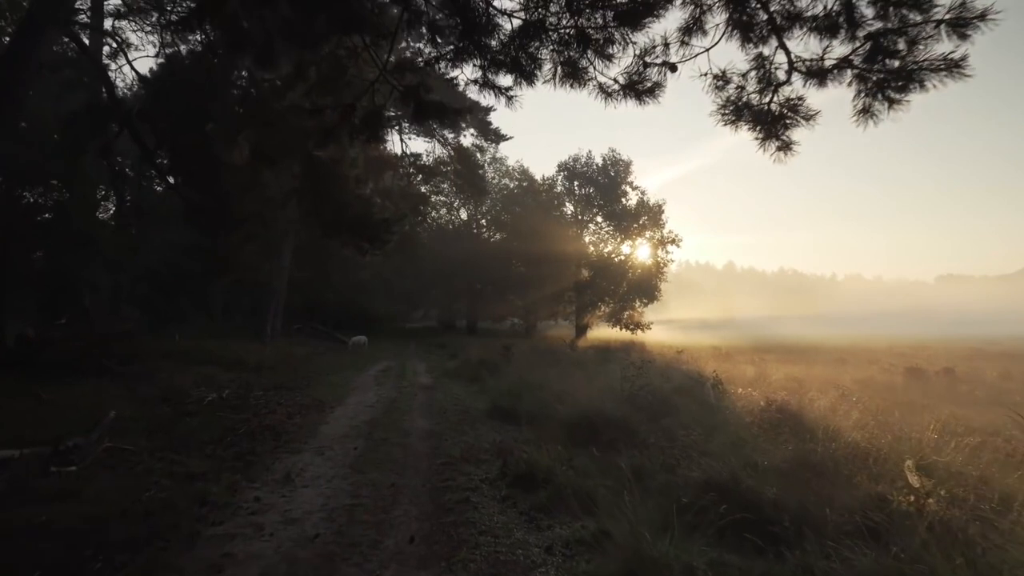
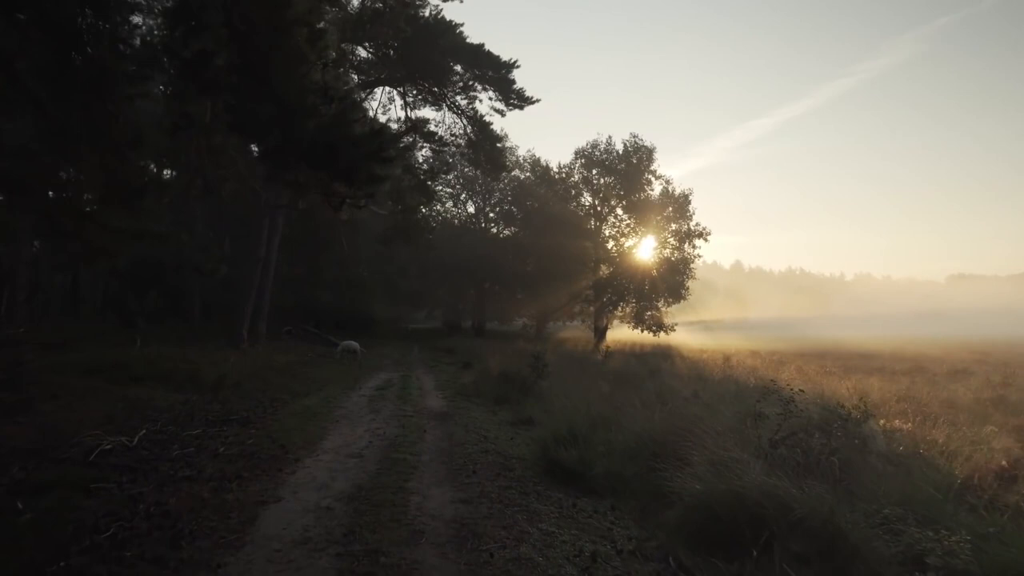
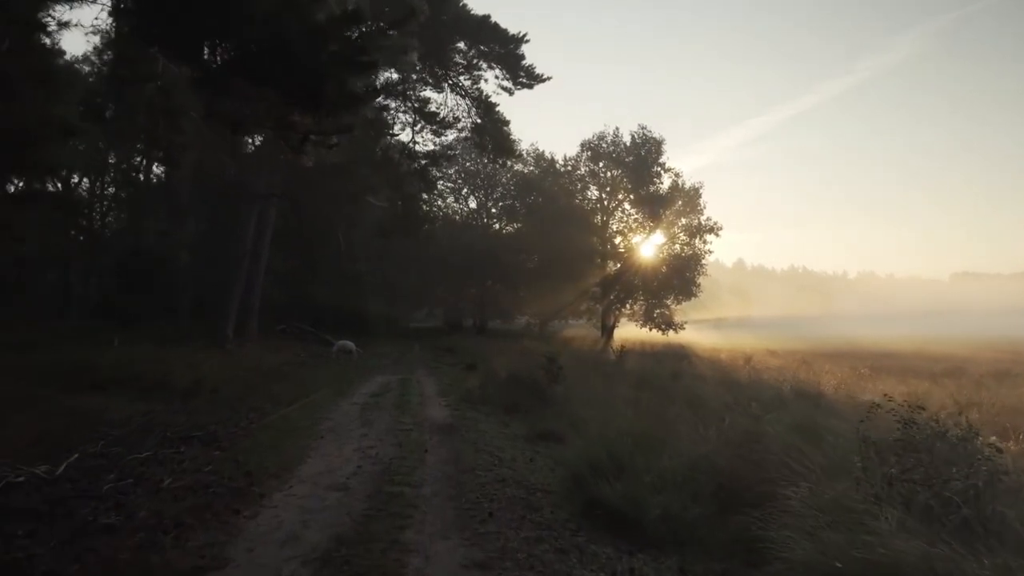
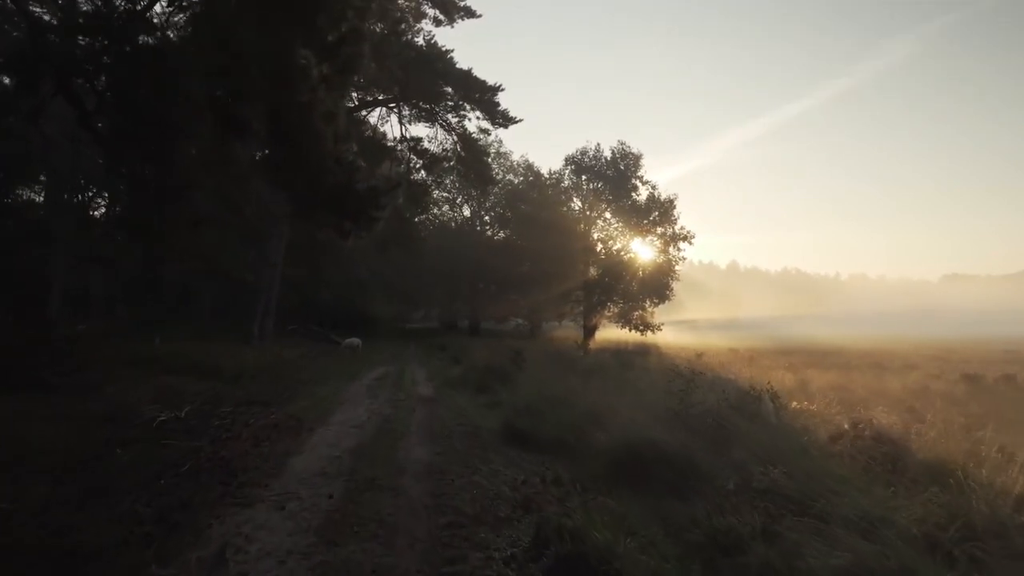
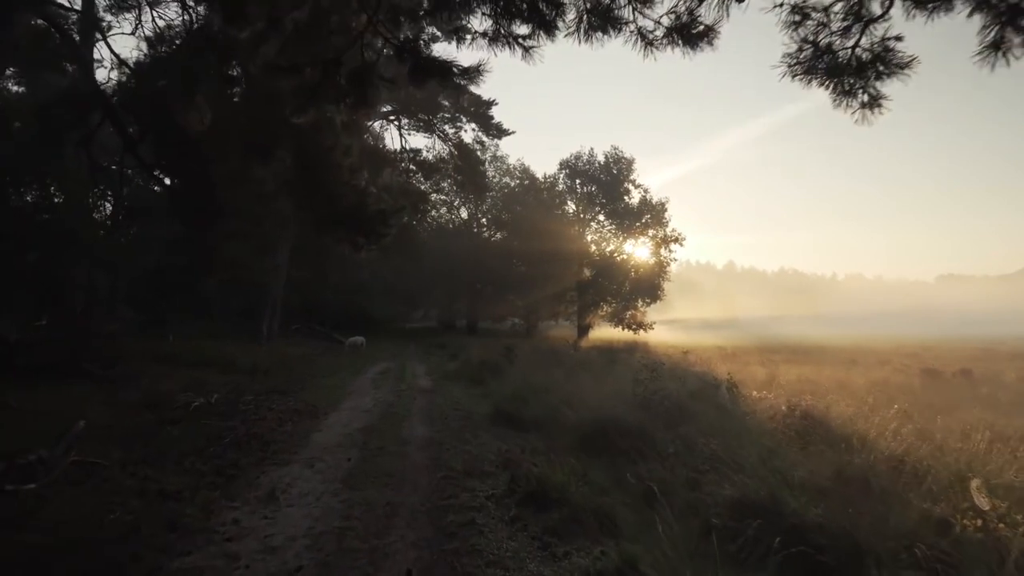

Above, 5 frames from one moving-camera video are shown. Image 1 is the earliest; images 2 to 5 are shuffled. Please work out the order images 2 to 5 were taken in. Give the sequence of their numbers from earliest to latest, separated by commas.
5, 4, 2, 3
